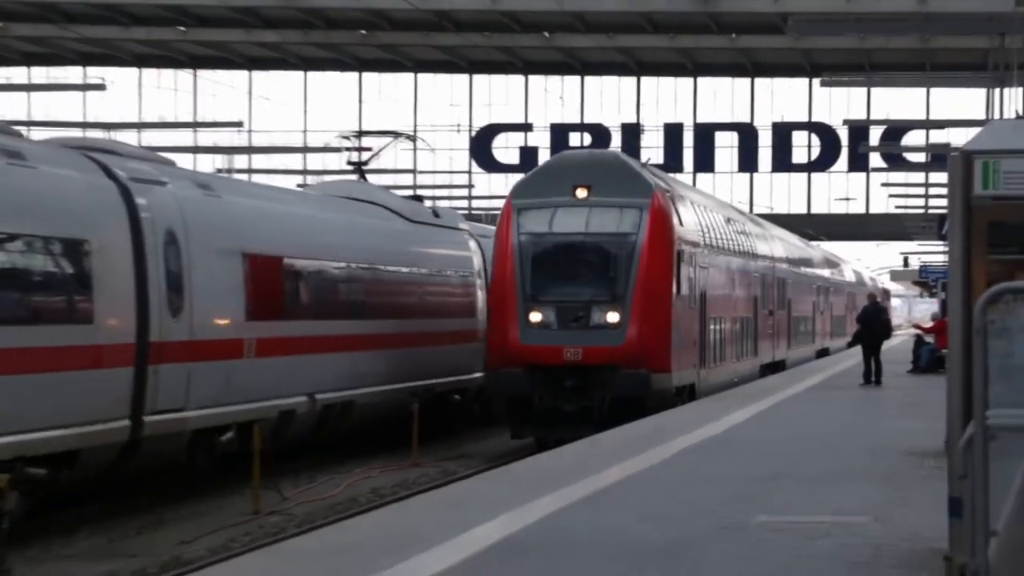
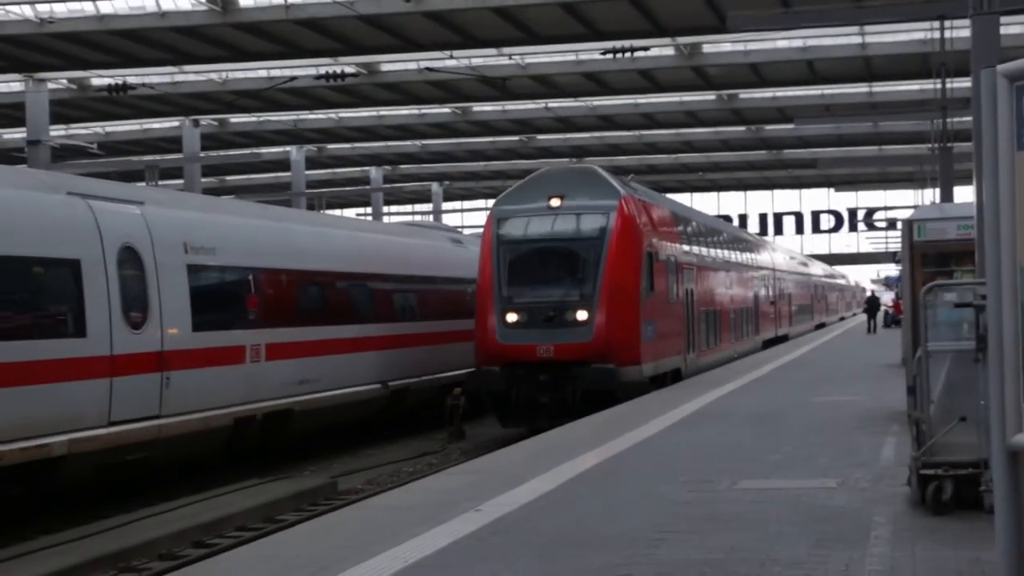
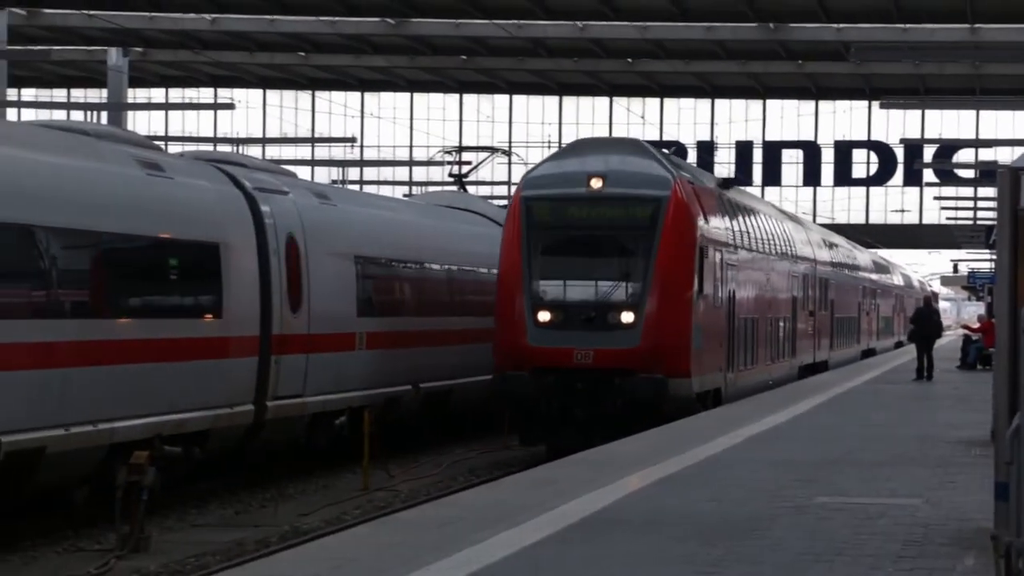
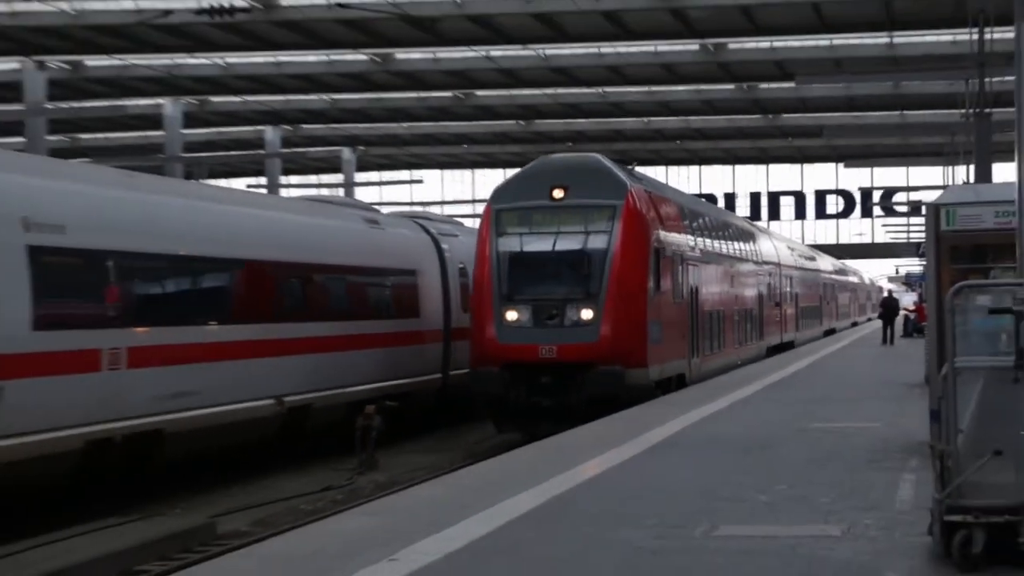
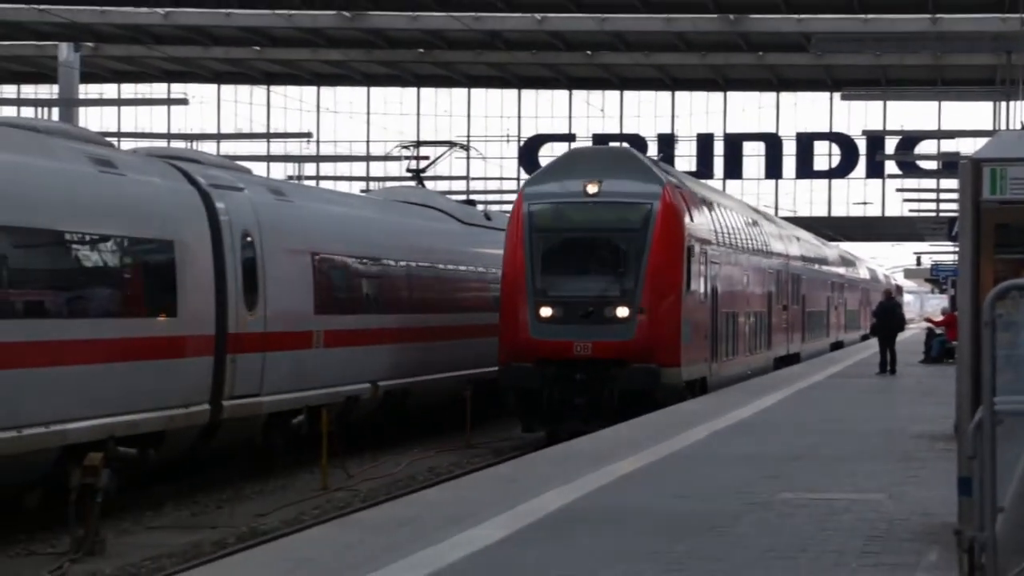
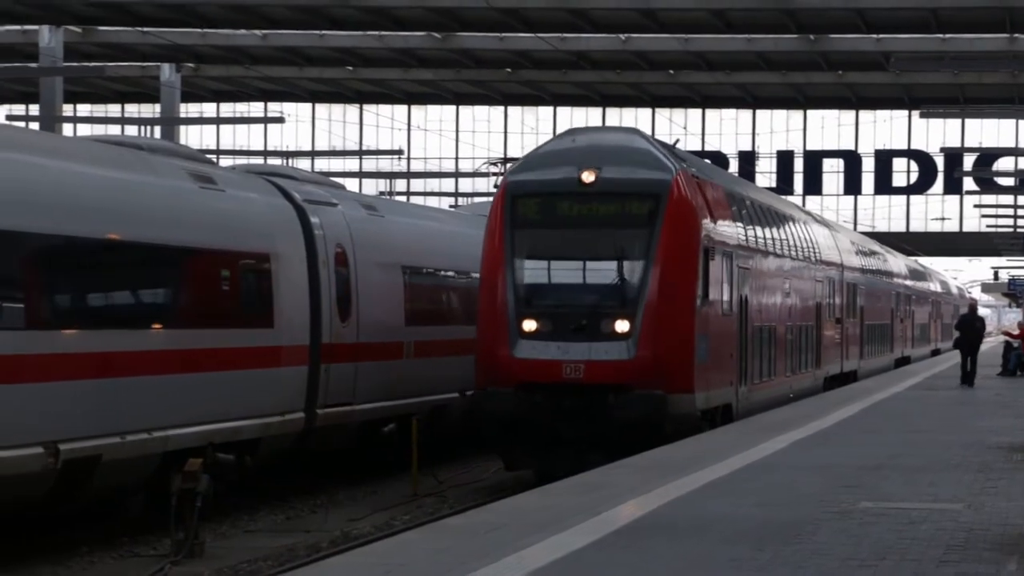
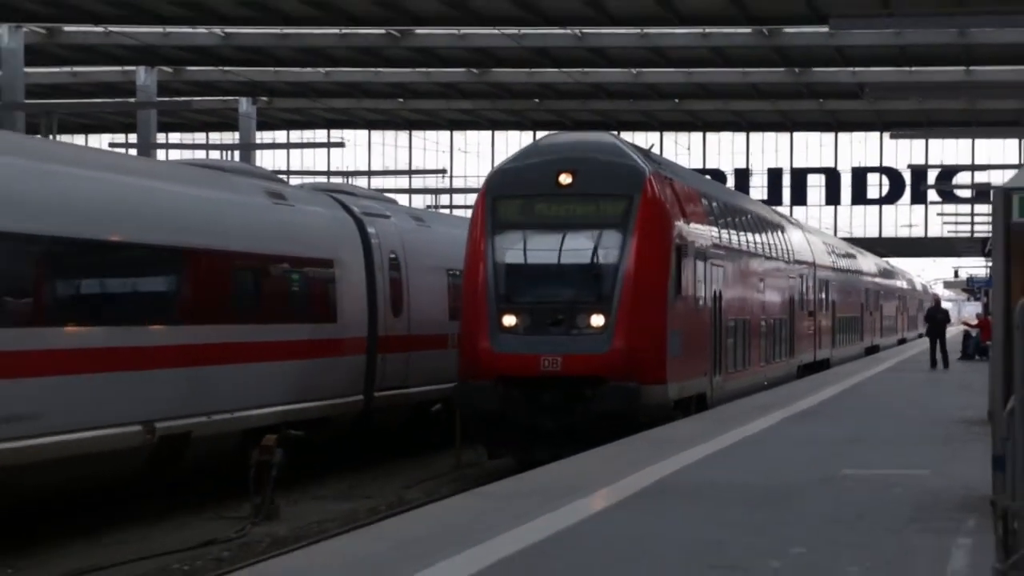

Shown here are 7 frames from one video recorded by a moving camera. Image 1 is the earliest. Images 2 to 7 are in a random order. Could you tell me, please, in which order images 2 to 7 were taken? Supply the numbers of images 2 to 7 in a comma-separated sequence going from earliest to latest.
5, 3, 6, 7, 4, 2
